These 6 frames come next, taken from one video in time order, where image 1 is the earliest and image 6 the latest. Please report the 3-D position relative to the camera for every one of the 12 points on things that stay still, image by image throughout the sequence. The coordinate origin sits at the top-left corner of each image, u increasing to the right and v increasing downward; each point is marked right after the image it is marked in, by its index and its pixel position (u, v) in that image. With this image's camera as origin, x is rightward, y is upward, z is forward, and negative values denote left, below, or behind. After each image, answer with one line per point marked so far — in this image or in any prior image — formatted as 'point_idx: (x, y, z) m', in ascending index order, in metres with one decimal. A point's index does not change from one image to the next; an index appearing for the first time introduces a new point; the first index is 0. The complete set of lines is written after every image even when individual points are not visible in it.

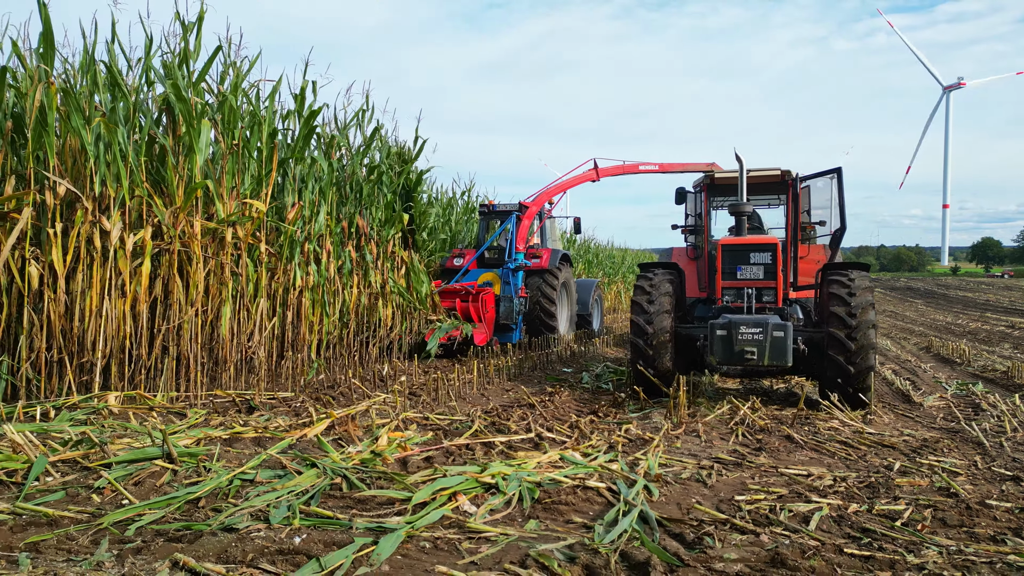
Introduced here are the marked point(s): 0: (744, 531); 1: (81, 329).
0: (+0.7, -0.8, +2.3) m
1: (-2.4, -0.2, +4.2) m
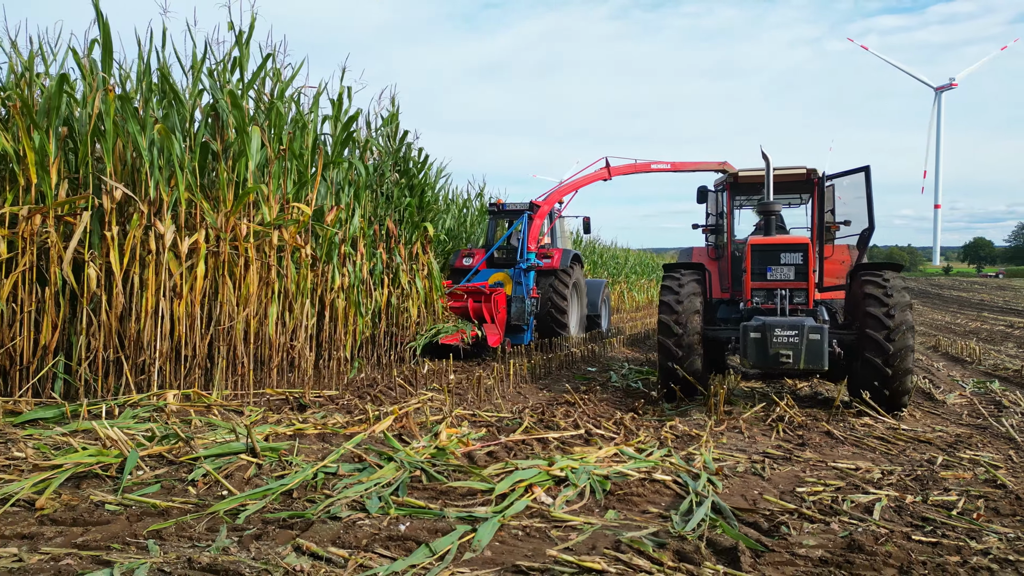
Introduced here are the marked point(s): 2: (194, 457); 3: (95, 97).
0: (+1.0, -0.8, +2.5) m
1: (-2.2, -0.2, +4.3) m
2: (-1.2, -0.6, +2.9) m
3: (-2.4, +1.1, +4.3) m
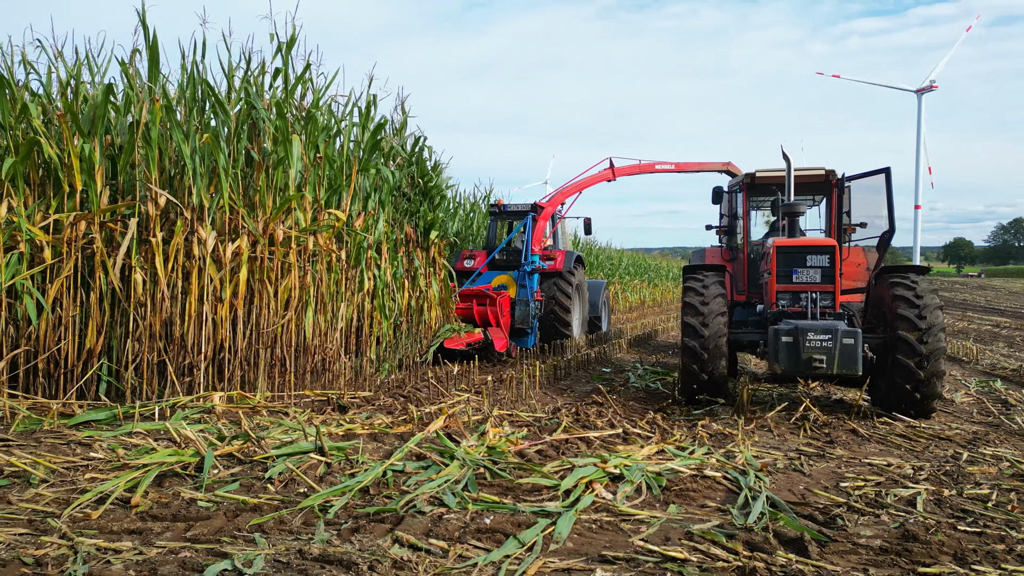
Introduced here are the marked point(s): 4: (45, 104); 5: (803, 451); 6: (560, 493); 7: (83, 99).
0: (+1.2, -0.8, +2.6) m
1: (-2.0, -0.3, +4.4) m
2: (-1.0, -0.7, +3.0) m
3: (-2.2, +1.1, +4.4) m
4: (-2.8, +1.1, +4.5) m
5: (+1.4, -0.8, +3.7) m
6: (+0.2, -0.7, +2.7) m
7: (-2.6, +1.1, +4.5) m
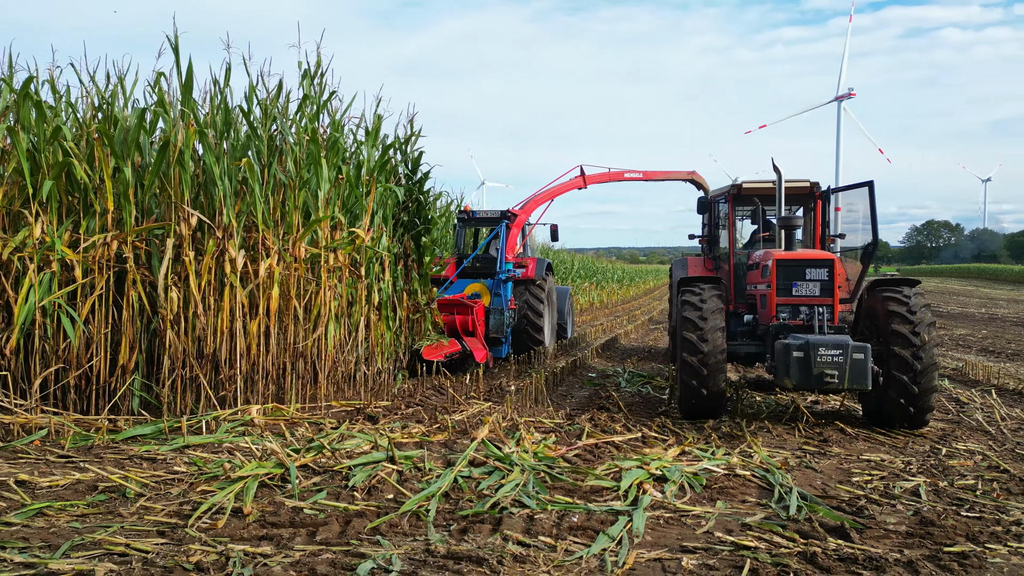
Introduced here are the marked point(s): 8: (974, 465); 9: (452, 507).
0: (+1.5, -0.9, +3.0) m
1: (-1.8, -0.4, +4.6) m
2: (-0.7, -0.8, +3.3) m
3: (-2.0, +1.0, +4.5) m
4: (-2.7, +1.0, +4.6) m
5: (+1.6, -0.9, +4.1) m
6: (+0.4, -0.8, +3.1) m
7: (-2.5, +1.0, +4.6) m
8: (+2.3, -0.9, +3.8) m
9: (-0.2, -0.8, +2.8) m
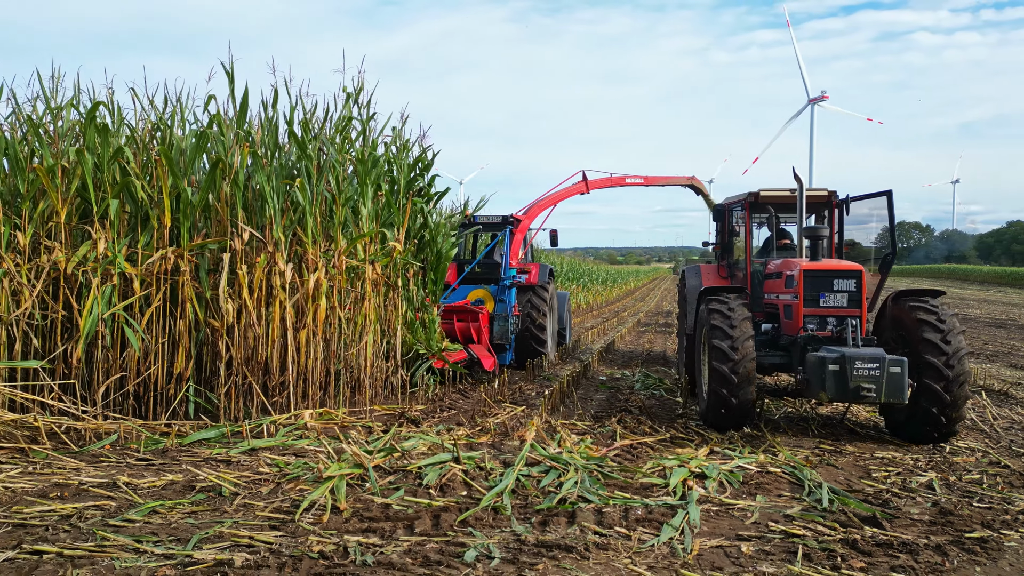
0: (+1.8, -0.9, +3.4) m
1: (-1.6, -0.4, +4.9) m
2: (-0.5, -0.8, +3.6) m
3: (-1.8, +0.9, +4.8) m
4: (-2.4, +0.9, +4.8) m
5: (+1.9, -1.0, +4.5) m
6: (+0.7, -0.9, +3.4) m
7: (-2.2, +1.0, +4.9) m
8: (+2.6, -1.0, +4.2) m
9: (0.0, -0.9, +3.1) m
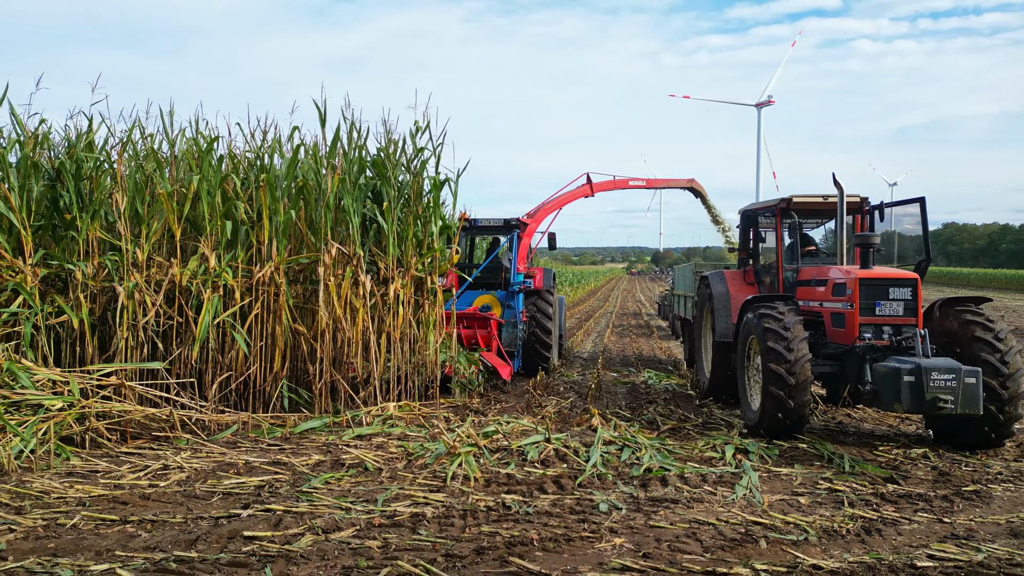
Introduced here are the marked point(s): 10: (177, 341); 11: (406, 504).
0: (+2.3, -1.0, +4.3) m
1: (-1.2, -0.5, +5.5) m
2: (0.0, -0.9, +4.3) m
3: (-1.4, +0.8, +5.5) m
4: (-2.0, +0.8, +5.5) m
5: (+2.3, -1.0, +5.4) m
6: (+1.2, -1.0, +4.2) m
7: (-1.8, +0.9, +5.5) m
8: (+3.0, -1.0, +5.1) m
9: (+0.6, -1.0, +3.9) m
10: (-2.3, -0.4, +5.2) m
11: (-0.5, -1.0, +3.3) m
